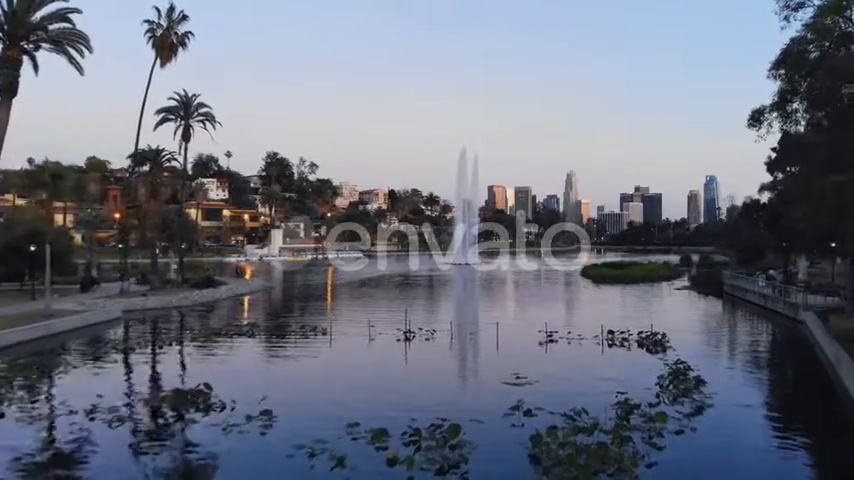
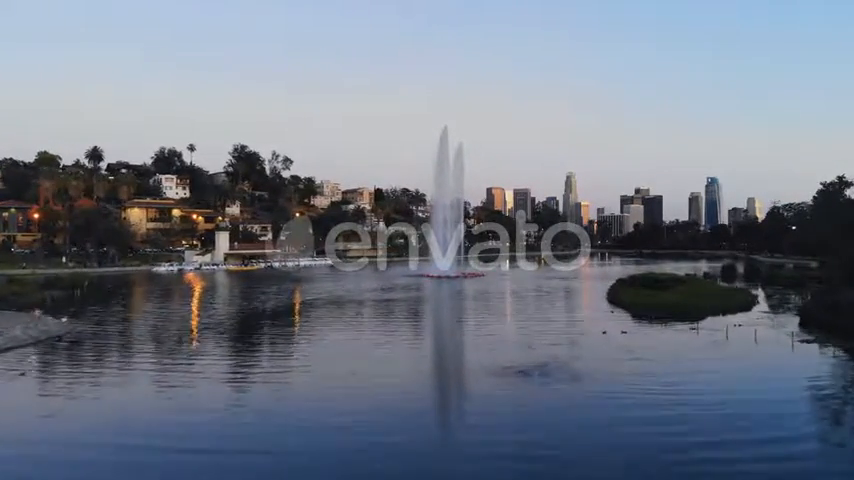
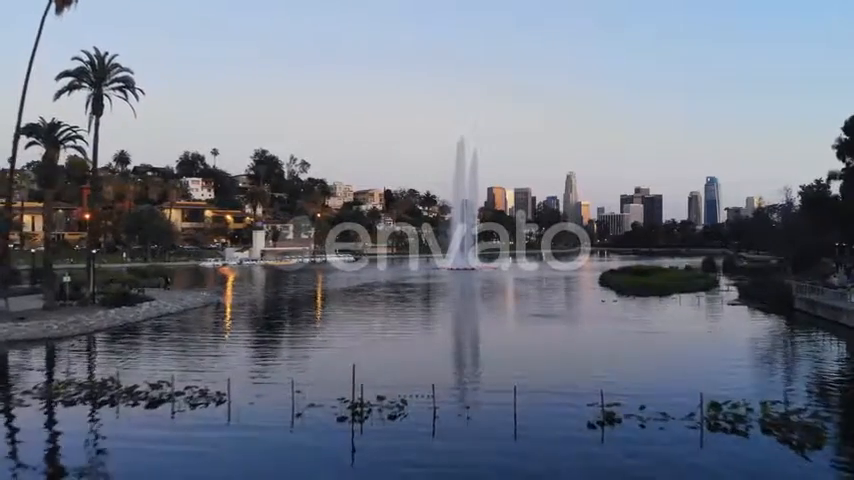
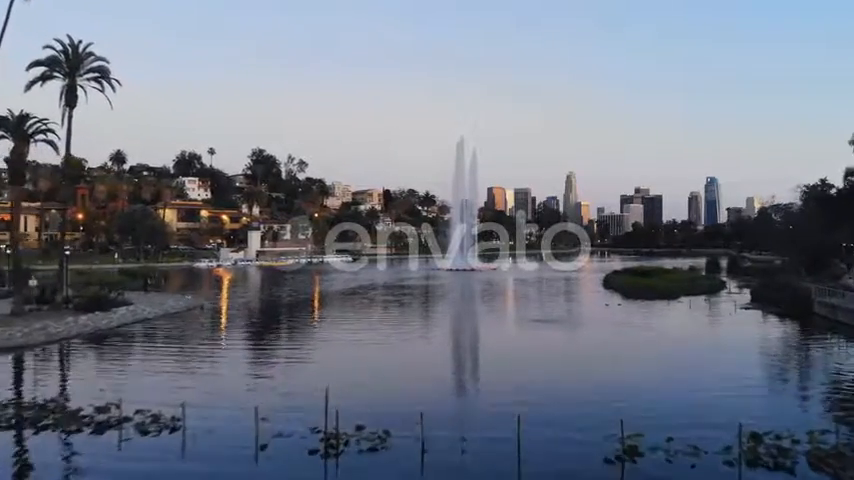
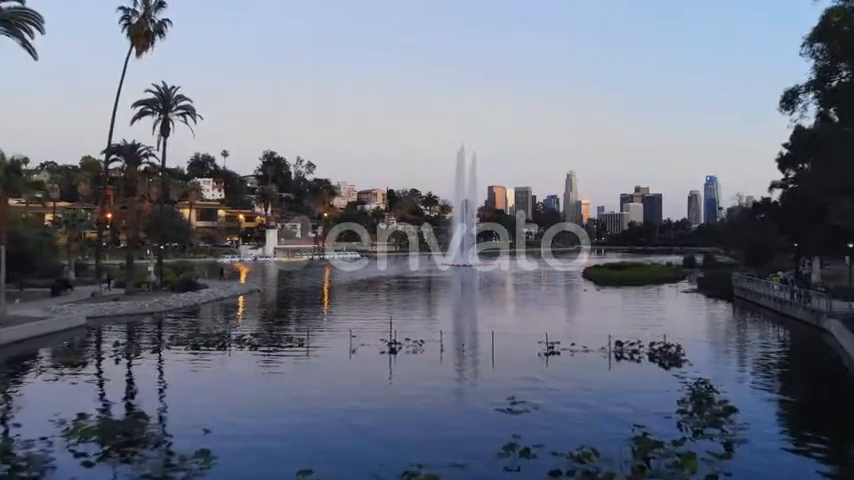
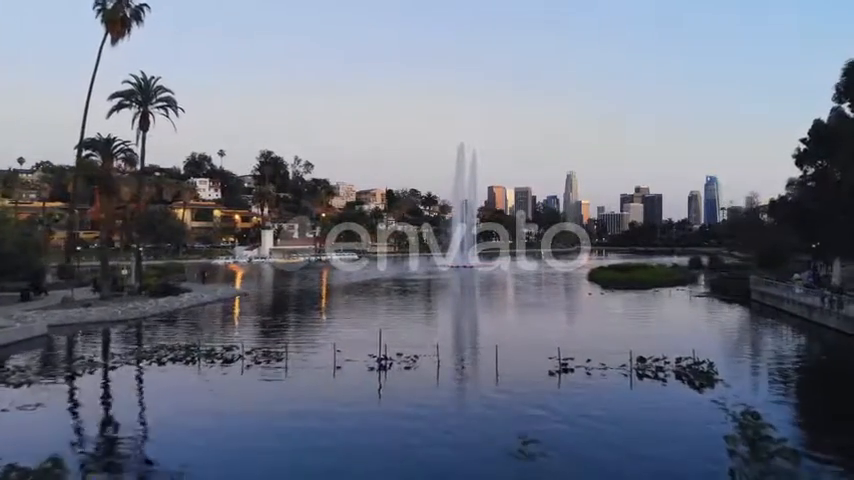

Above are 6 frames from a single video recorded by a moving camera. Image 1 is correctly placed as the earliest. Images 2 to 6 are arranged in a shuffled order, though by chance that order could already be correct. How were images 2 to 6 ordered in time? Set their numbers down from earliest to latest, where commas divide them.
5, 6, 3, 4, 2
